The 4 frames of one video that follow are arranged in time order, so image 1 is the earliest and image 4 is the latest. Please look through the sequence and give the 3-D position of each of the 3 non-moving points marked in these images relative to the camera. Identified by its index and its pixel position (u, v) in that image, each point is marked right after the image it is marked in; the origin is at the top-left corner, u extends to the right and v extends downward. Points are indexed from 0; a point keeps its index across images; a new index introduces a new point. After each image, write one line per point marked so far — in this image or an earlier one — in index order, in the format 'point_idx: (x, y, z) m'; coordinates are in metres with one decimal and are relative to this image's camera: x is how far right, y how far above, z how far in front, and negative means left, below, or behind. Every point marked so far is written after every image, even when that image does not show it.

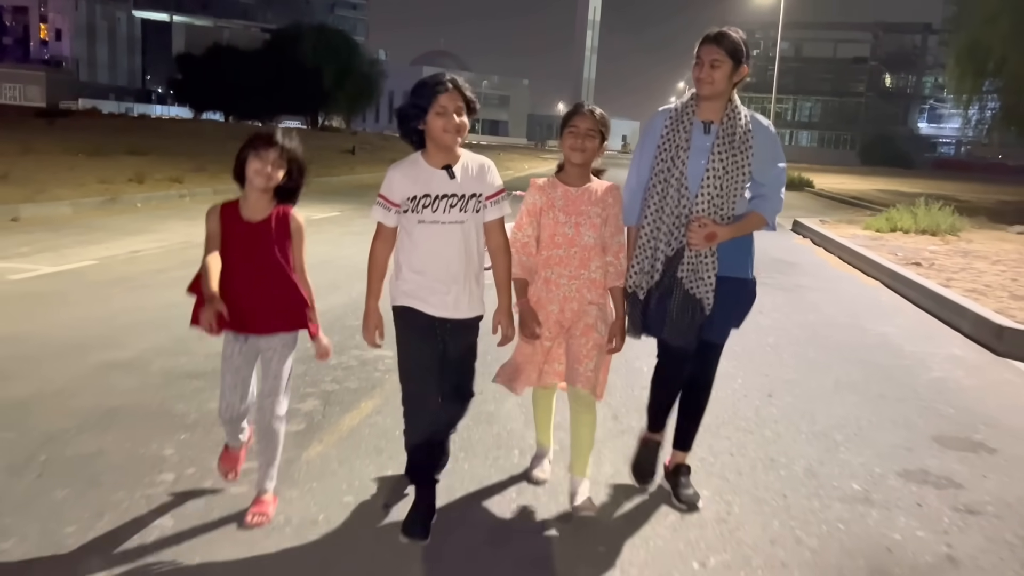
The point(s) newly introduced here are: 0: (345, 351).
0: (-1.2, -0.5, +6.1) m
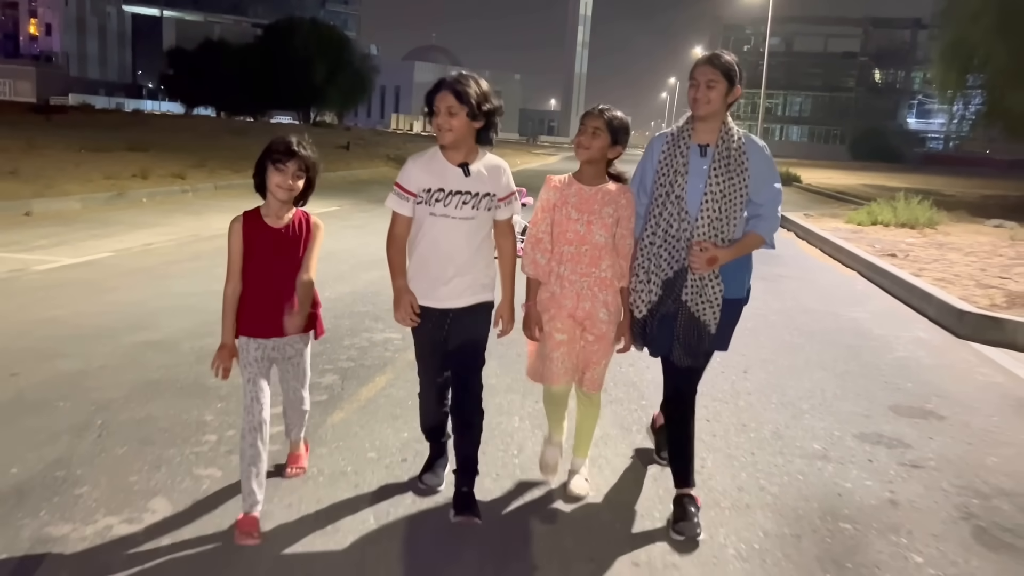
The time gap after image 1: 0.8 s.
0: (-1.2, -0.4, +6.7) m
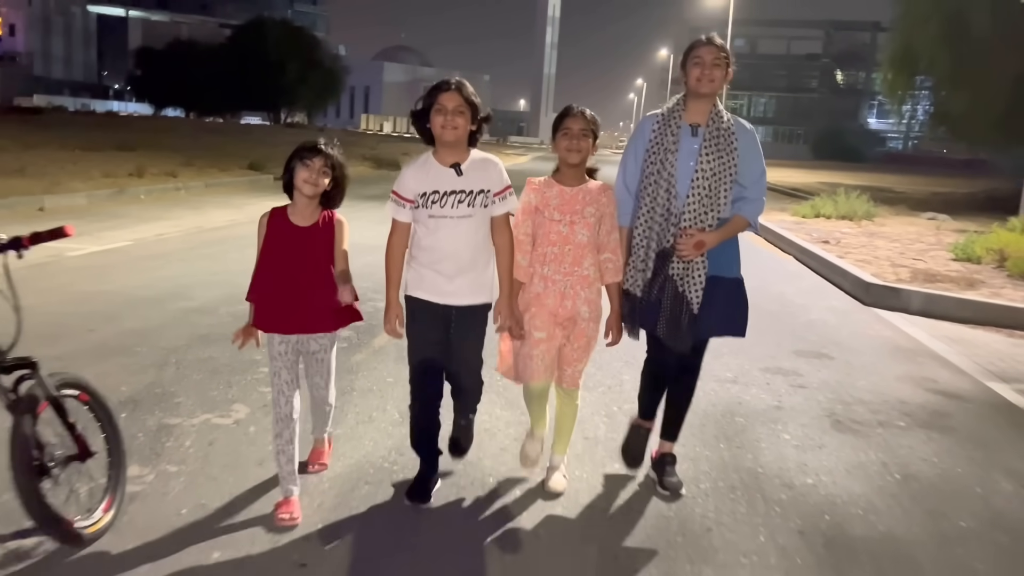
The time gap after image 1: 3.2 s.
0: (-1.4, -0.1, +8.0) m
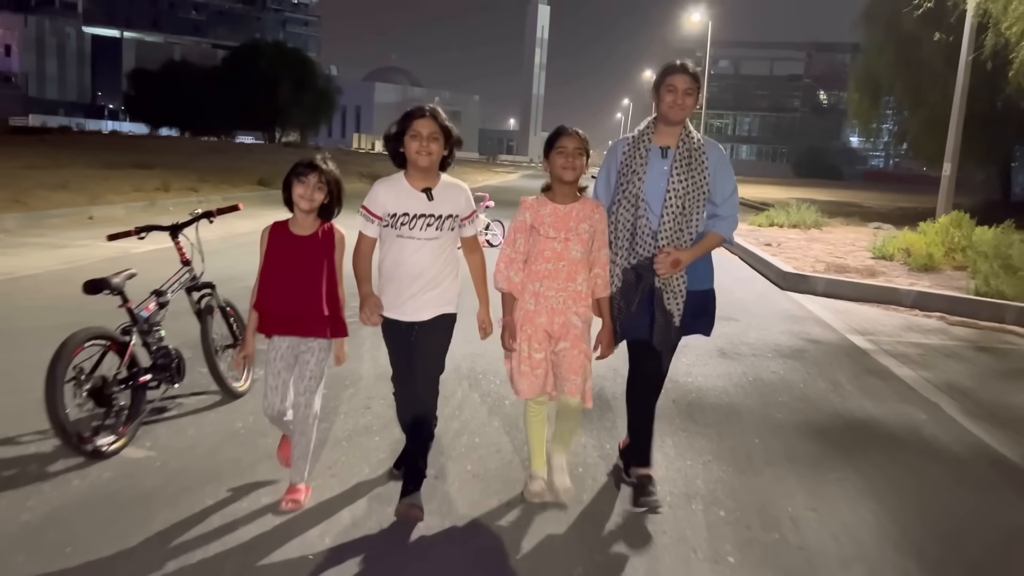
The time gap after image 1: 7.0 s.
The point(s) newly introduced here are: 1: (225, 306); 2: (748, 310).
0: (-1.6, 0.0, +10.1) m
1: (-1.8, -0.1, +5.4) m
2: (+2.7, -0.3, +9.5) m
